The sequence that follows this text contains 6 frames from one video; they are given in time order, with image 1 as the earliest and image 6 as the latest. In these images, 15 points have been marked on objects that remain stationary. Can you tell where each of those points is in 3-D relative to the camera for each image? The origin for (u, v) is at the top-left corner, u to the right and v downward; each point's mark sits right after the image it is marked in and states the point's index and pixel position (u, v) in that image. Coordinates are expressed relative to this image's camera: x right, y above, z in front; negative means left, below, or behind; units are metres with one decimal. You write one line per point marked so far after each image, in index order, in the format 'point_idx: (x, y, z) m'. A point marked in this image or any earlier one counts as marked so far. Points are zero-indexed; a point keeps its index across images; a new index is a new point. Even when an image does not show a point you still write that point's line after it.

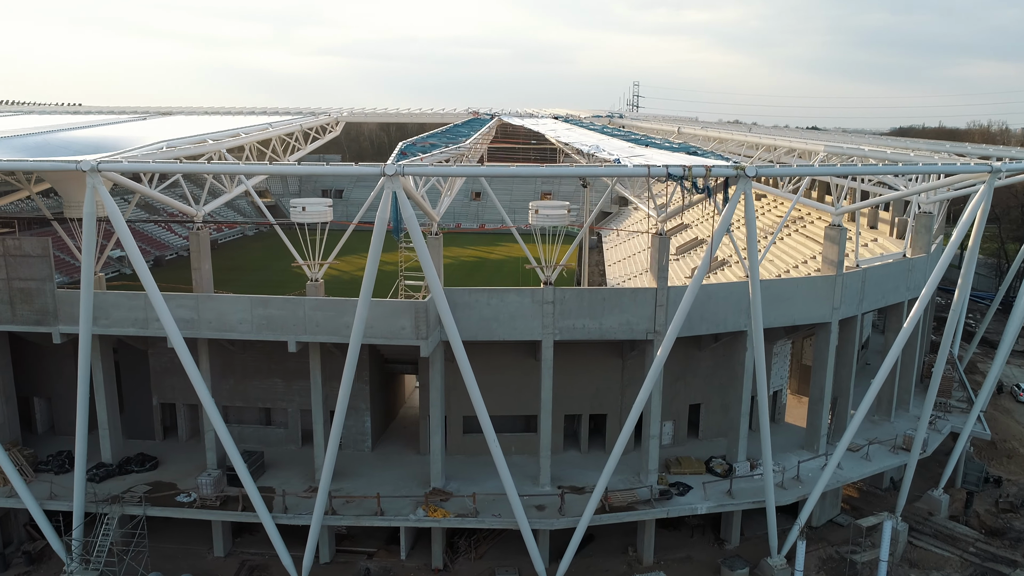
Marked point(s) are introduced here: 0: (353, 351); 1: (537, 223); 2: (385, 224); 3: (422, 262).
0: (-3.6, -1.4, +15.5) m
1: (+0.7, +1.7, +18.1) m
2: (-2.7, +1.3, +14.4) m
3: (-2.0, +0.6, +14.8) m
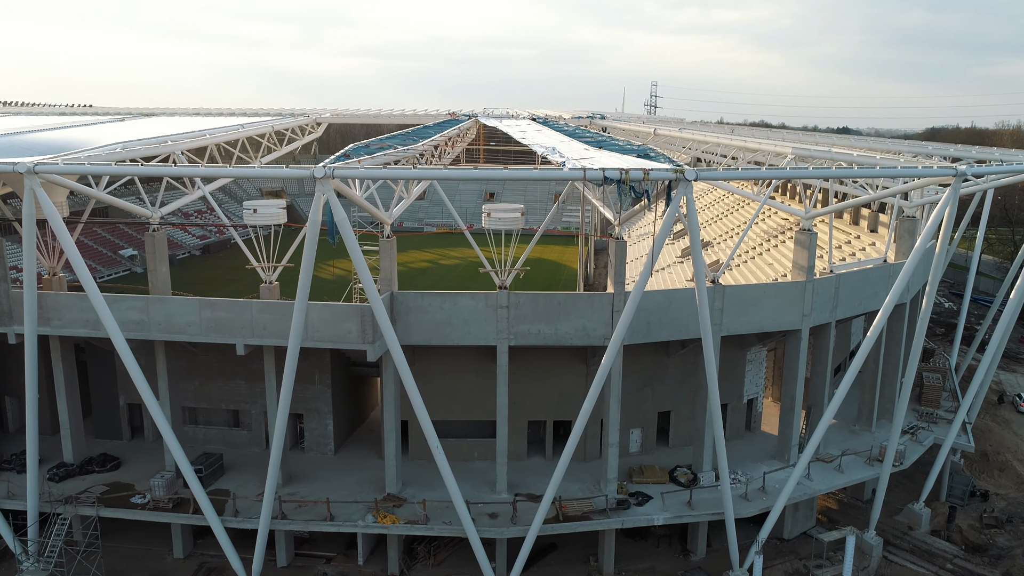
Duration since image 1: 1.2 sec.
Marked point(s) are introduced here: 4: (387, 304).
0: (-5.0, -1.5, +15.4) m
1: (-0.6, +1.6, +17.8) m
2: (-4.1, +1.3, +14.2) m
3: (-3.4, +0.5, +14.6) m
4: (-3.3, -0.4, +18.0) m
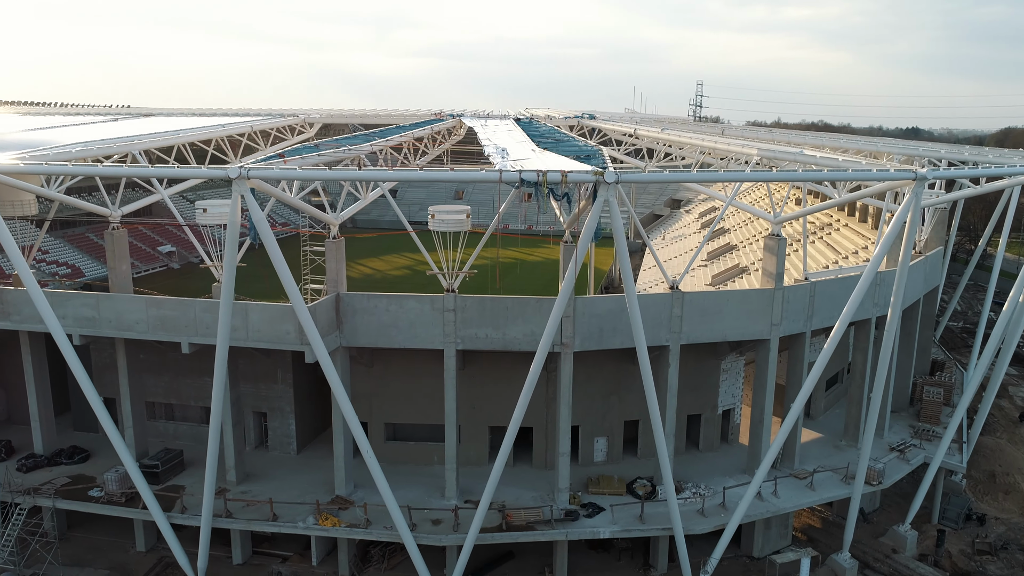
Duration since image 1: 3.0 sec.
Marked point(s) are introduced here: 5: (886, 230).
0: (-6.6, -1.5, +15.4) m
1: (-2.0, +1.6, +17.5) m
2: (-5.7, +1.2, +14.1) m
3: (-5.0, +0.5, +14.4) m
4: (-4.7, -0.4, +17.9) m
5: (+8.6, +1.3, +15.8) m
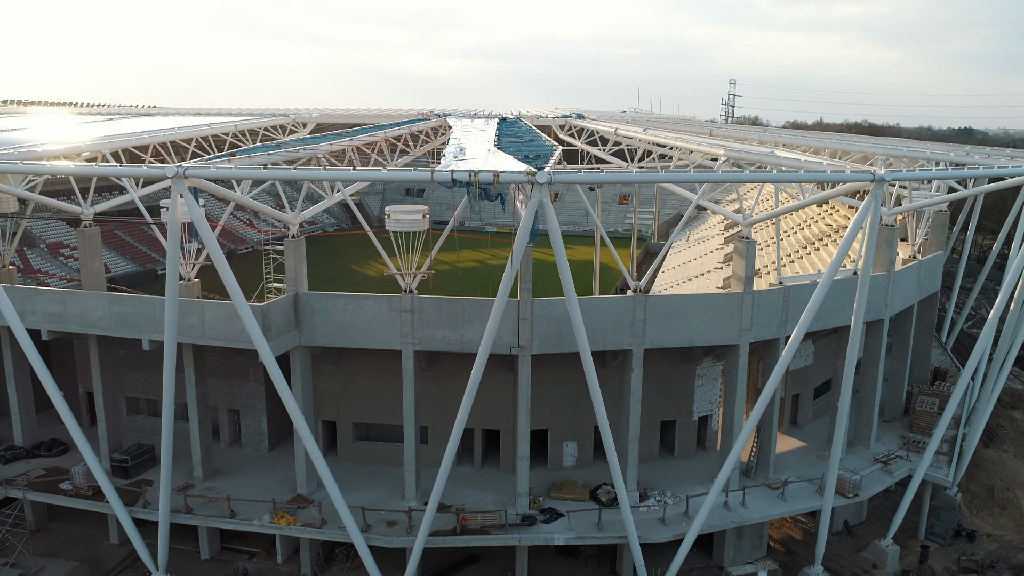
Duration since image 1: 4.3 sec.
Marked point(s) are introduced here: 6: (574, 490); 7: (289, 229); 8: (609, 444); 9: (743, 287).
0: (-7.8, -1.5, +15.5) m
1: (-3.1, +1.5, +17.4) m
2: (-7.0, +1.3, +14.2) m
3: (-6.3, +0.5, +14.5) m
4: (-5.8, -0.4, +17.9) m
5: (+7.4, +1.2, +15.2) m
6: (+1.8, -5.7, +19.3) m
7: (-5.9, +1.6, +18.1) m
8: (+2.3, -3.6, +15.8) m
9: (+6.4, 0.0, +18.8) m
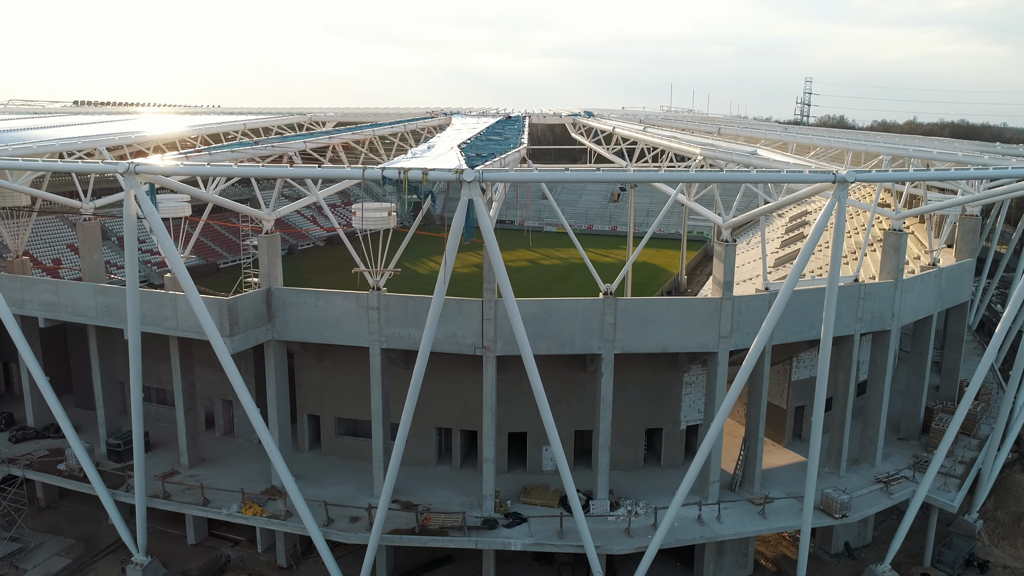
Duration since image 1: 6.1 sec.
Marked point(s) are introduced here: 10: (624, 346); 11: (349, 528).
0: (-8.9, -1.3, +16.1) m
1: (-4.0, +1.6, +17.5) m
2: (-8.2, +1.4, +14.7) m
3: (-7.5, +0.6, +14.9) m
4: (-6.7, -0.3, +18.3) m
5: (+6.2, +1.1, +14.3) m
6: (+0.9, -5.8, +18.9) m
7: (-6.7, +1.7, +18.4) m
8: (+1.1, -3.6, +15.3) m
9: (+5.6, -0.1, +18.0) m
10: (+2.9, -1.5, +17.9) m
11: (-4.2, -6.3, +17.8) m
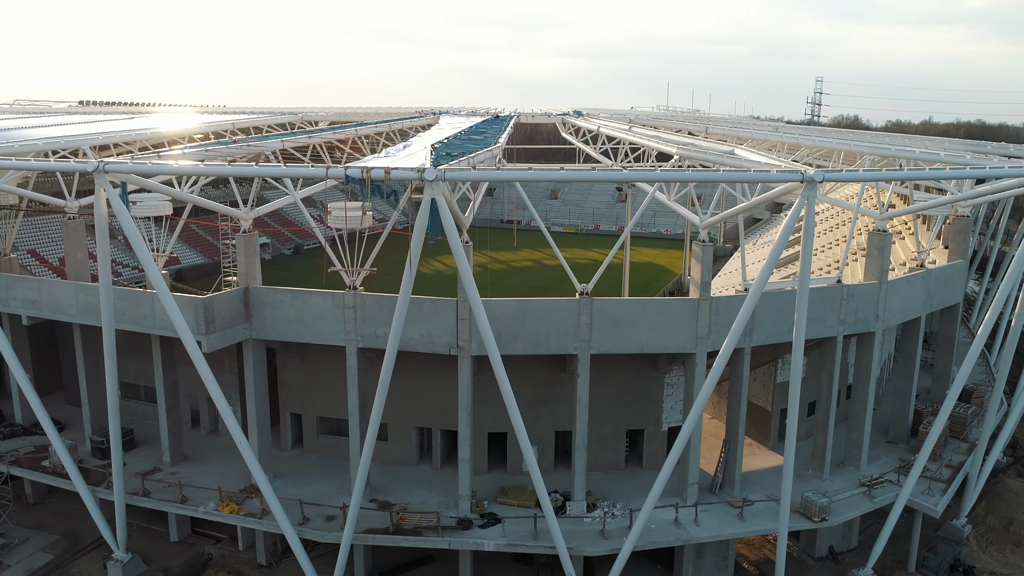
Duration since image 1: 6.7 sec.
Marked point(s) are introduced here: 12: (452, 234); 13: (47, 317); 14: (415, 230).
0: (-9.6, -1.2, +16.1) m
1: (-4.6, +1.6, +17.5) m
2: (-8.9, +1.5, +14.8) m
3: (-8.1, +0.7, +15.0) m
4: (-7.3, -0.3, +18.3) m
5: (+5.6, +1.0, +14.2) m
6: (+0.3, -5.7, +18.9) m
7: (-7.3, +1.7, +18.5) m
8: (+0.4, -3.6, +15.3) m
9: (+4.9, -0.1, +17.8) m
10: (+2.3, -1.5, +17.8) m
11: (-4.9, -6.3, +17.9) m
12: (-1.2, +1.0, +13.3) m
13: (-13.3, -0.8, +19.5) m
14: (-1.8, +1.2, +13.2) m
